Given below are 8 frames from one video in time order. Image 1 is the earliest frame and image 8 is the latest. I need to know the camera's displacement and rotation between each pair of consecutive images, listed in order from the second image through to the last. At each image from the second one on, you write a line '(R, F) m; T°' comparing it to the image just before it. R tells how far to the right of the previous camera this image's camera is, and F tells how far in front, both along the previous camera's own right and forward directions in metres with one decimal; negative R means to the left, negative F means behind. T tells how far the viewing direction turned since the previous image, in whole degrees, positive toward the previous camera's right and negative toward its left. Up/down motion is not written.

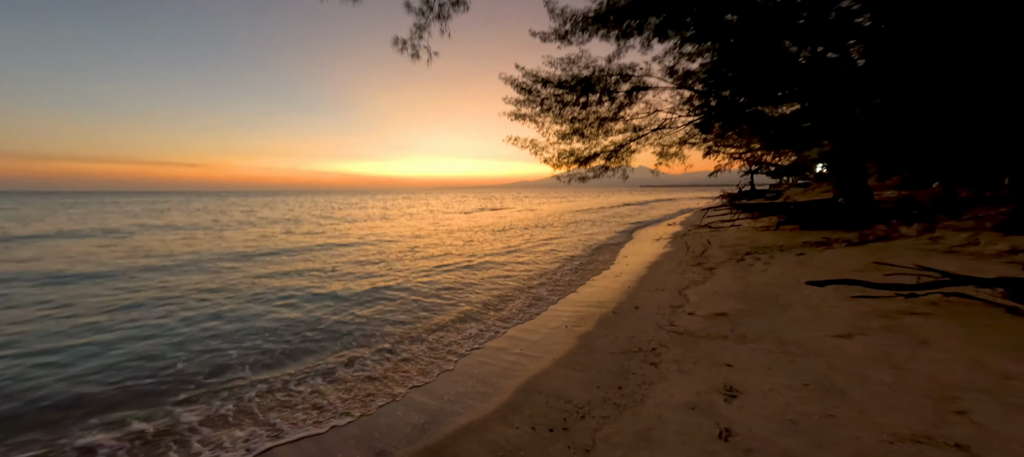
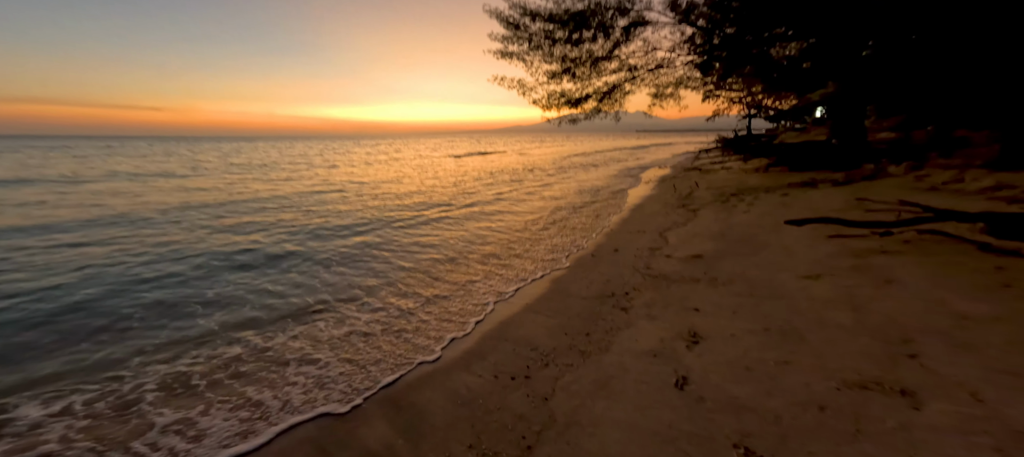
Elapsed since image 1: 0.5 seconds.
(+0.4, +0.2) m; +1°
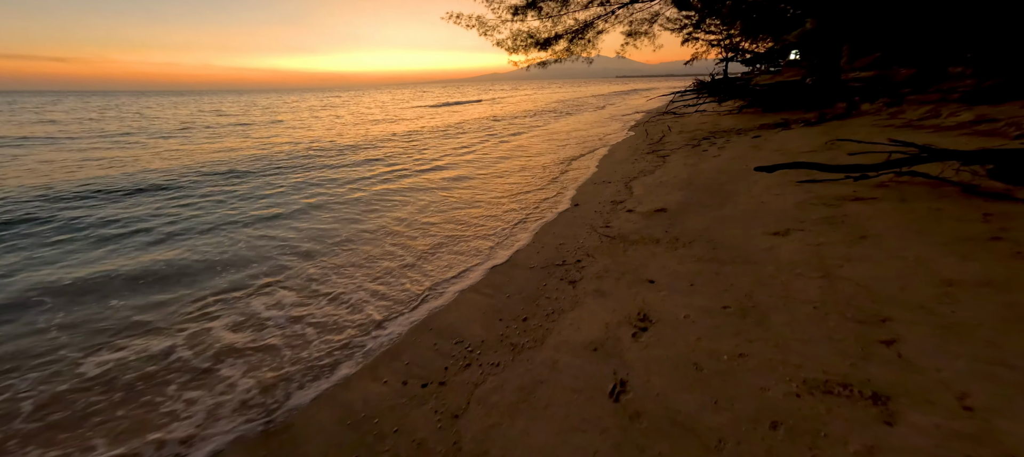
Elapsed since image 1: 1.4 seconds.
(+0.7, +0.8) m; +2°
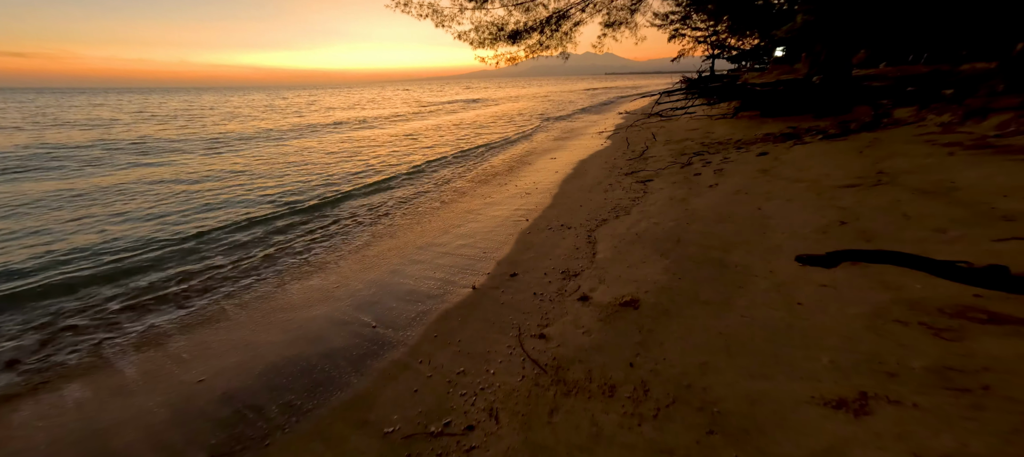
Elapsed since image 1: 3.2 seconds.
(+1.2, +2.4) m; +1°
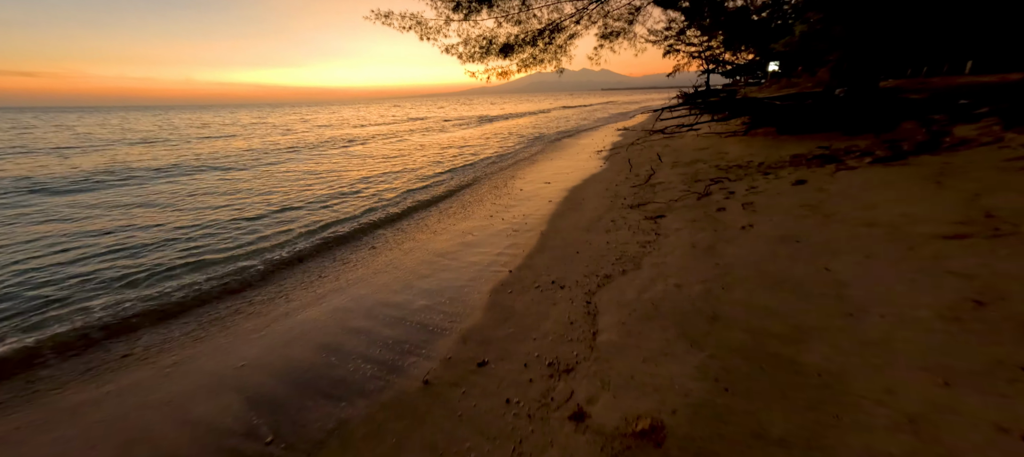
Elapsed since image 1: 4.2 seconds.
(+0.3, +1.2) m; 0°
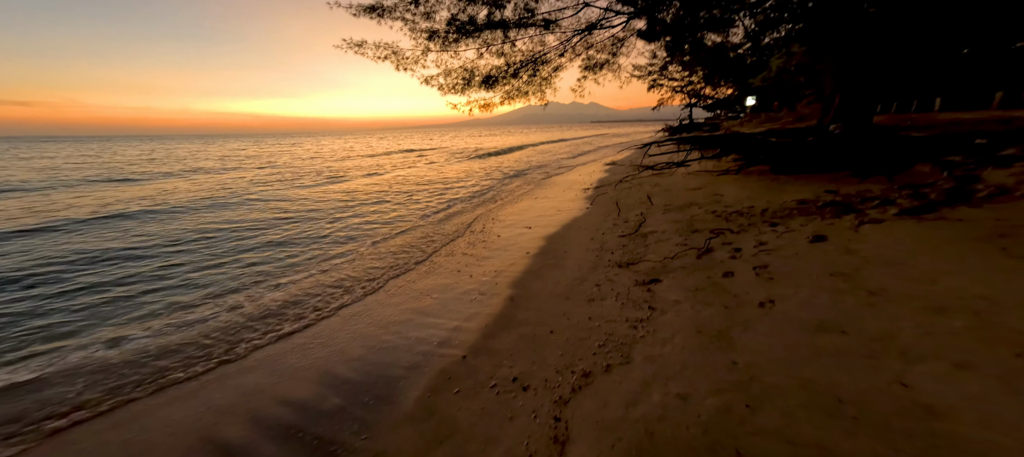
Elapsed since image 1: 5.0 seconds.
(+0.3, +0.9) m; +2°
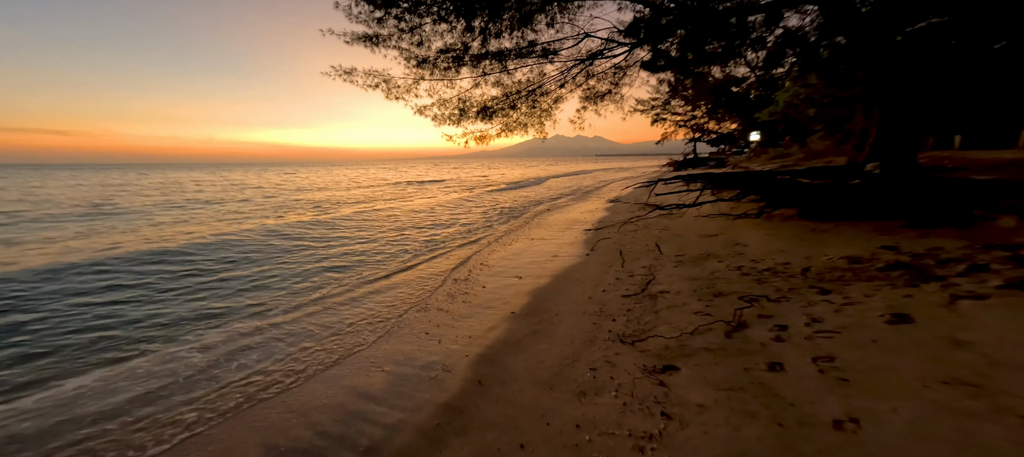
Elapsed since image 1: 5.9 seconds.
(+0.4, +1.1) m; -1°
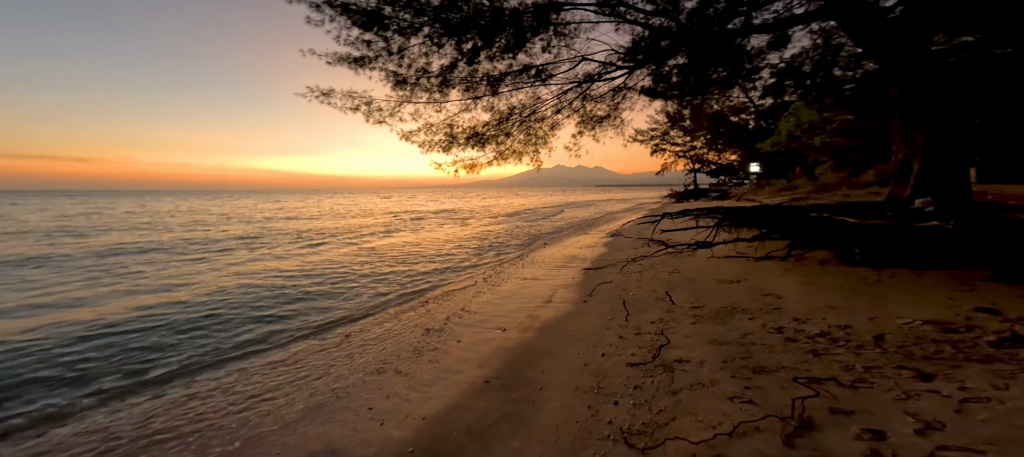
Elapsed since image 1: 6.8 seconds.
(+0.3, +1.1) m; 0°
